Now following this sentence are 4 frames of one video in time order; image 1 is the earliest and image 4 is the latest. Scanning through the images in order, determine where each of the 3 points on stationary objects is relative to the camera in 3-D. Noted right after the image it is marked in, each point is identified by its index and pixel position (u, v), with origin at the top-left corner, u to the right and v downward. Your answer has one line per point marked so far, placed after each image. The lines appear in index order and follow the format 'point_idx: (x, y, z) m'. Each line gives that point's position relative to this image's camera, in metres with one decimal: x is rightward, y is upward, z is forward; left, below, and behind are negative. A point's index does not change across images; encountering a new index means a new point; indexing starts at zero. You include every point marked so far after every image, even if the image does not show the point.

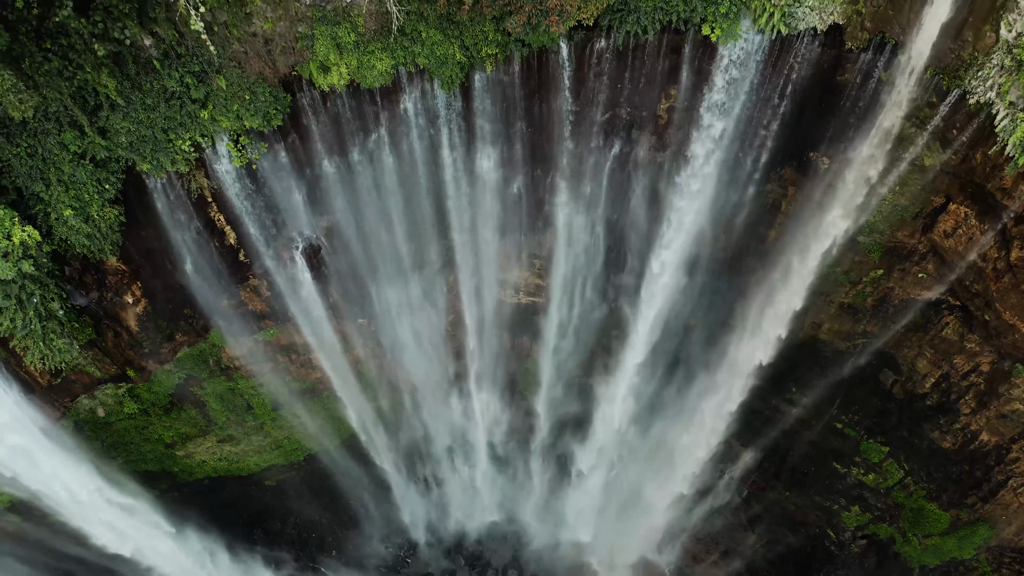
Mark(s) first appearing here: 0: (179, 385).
0: (-7.0, -2.0, +11.3) m
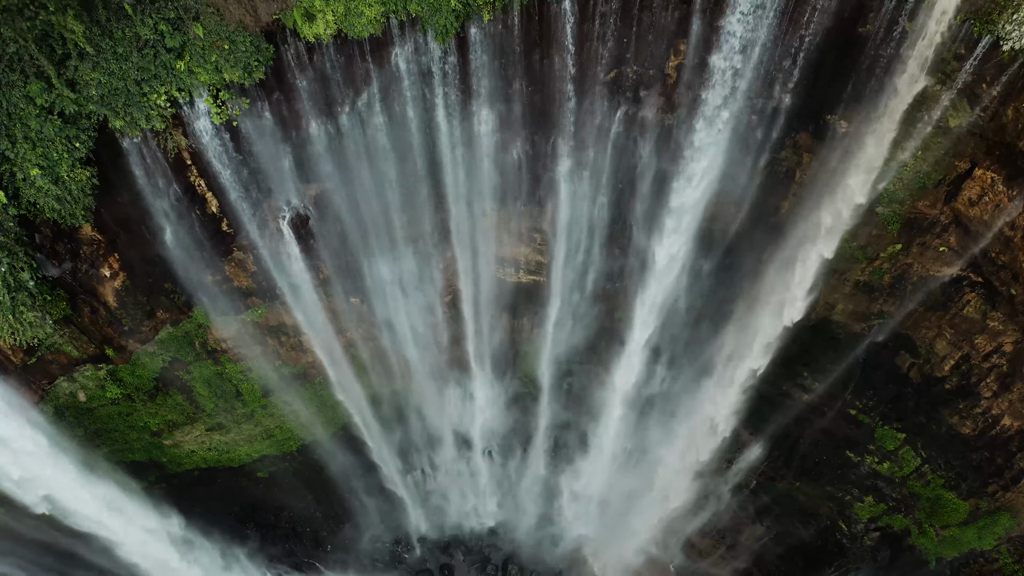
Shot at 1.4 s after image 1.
0: (-7.0, -1.6, +10.7) m
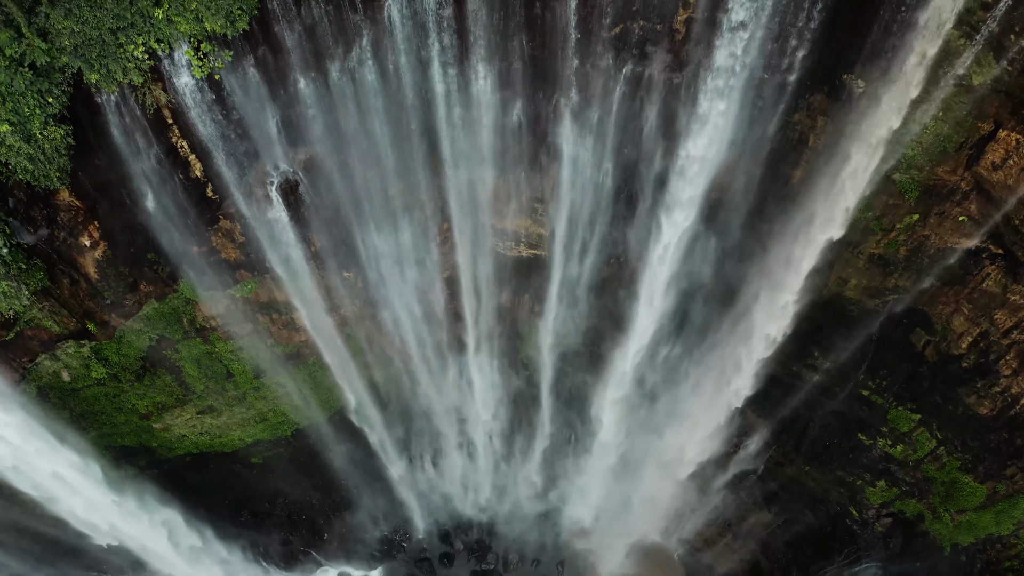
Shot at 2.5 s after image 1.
0: (-7.0, -1.1, +10.3) m
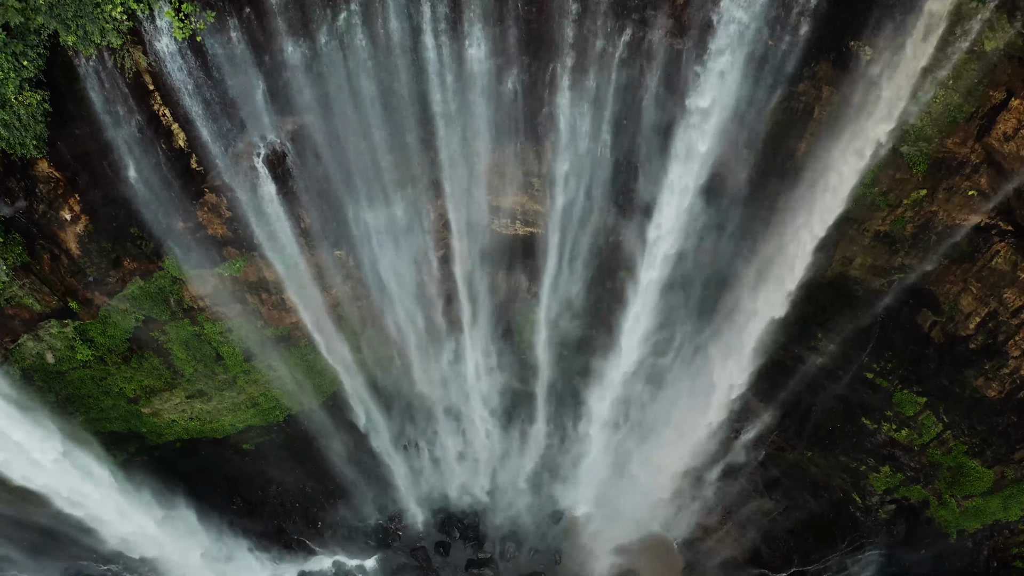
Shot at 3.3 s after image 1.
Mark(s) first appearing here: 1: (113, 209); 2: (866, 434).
0: (-7.0, -0.7, +10.0) m
1: (-6.6, +1.3, +8.9) m
2: (+7.1, -2.7, +10.6) m
